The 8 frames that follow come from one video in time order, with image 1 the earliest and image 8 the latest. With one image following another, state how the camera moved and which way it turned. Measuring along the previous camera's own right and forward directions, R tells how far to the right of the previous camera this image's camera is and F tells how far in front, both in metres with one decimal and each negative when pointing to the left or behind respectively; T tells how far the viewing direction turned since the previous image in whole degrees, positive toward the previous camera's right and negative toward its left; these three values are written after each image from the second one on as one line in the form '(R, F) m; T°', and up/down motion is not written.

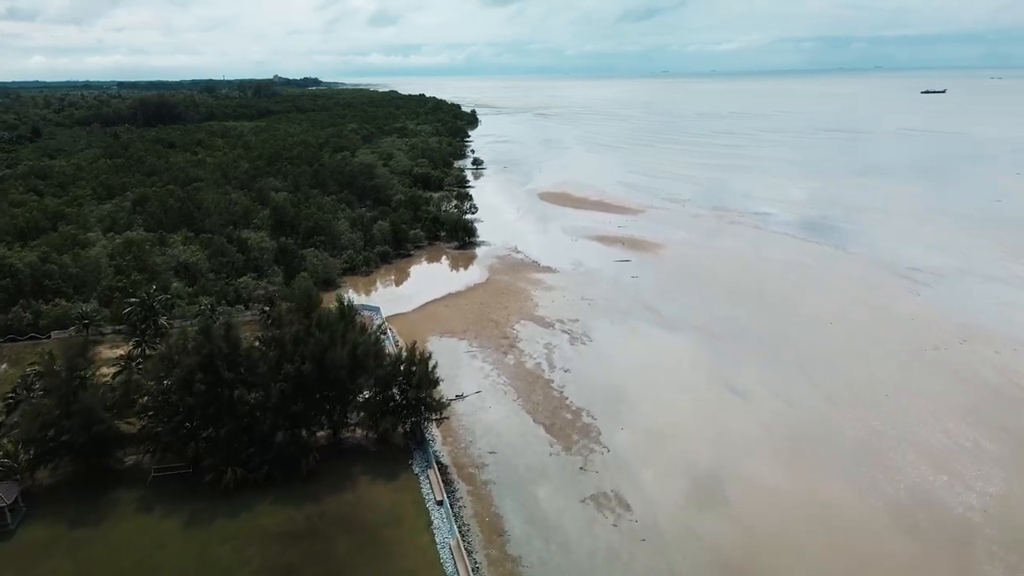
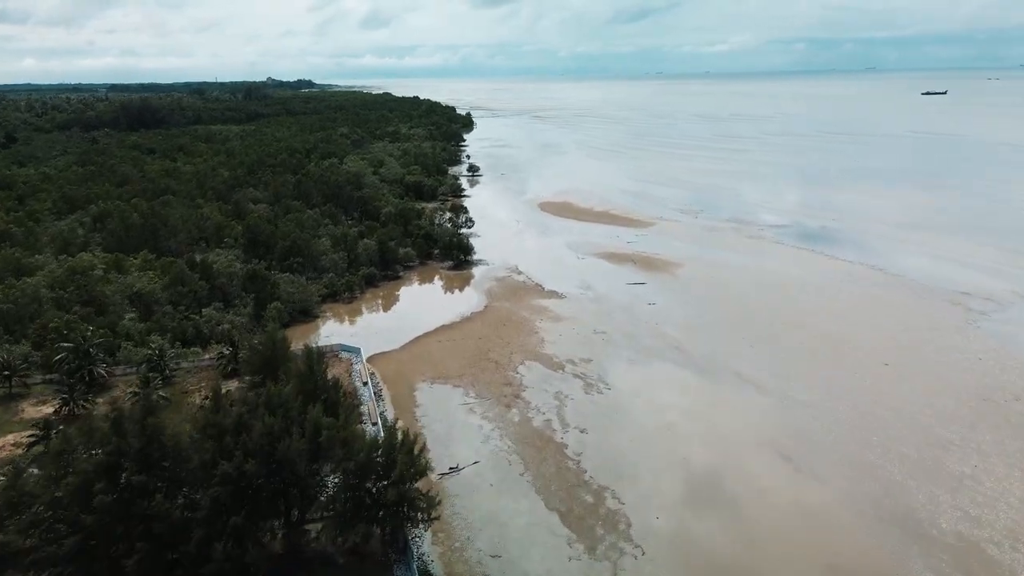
(-0.3, +4.4) m; 0°
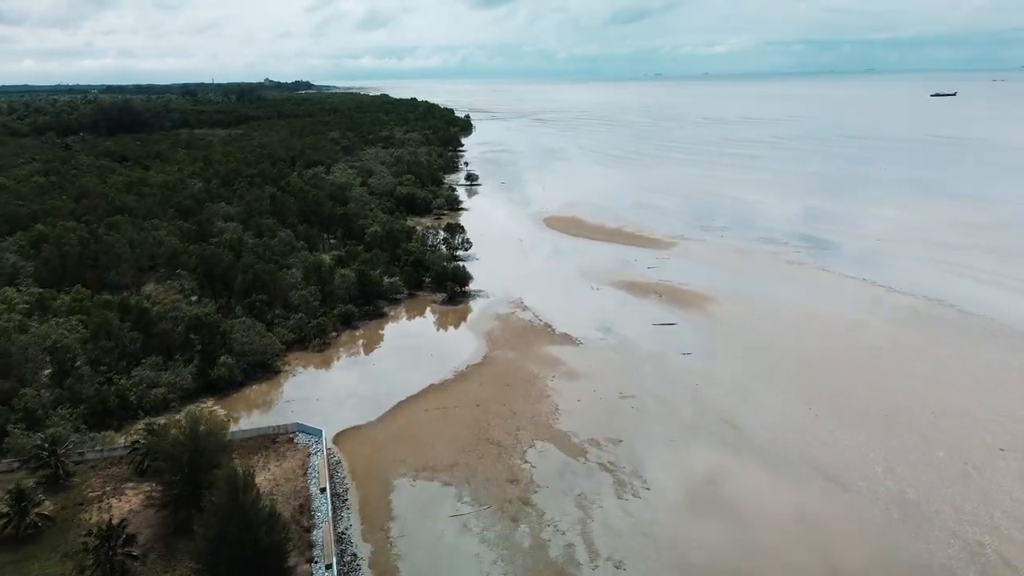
(-0.2, +6.0) m; 0°
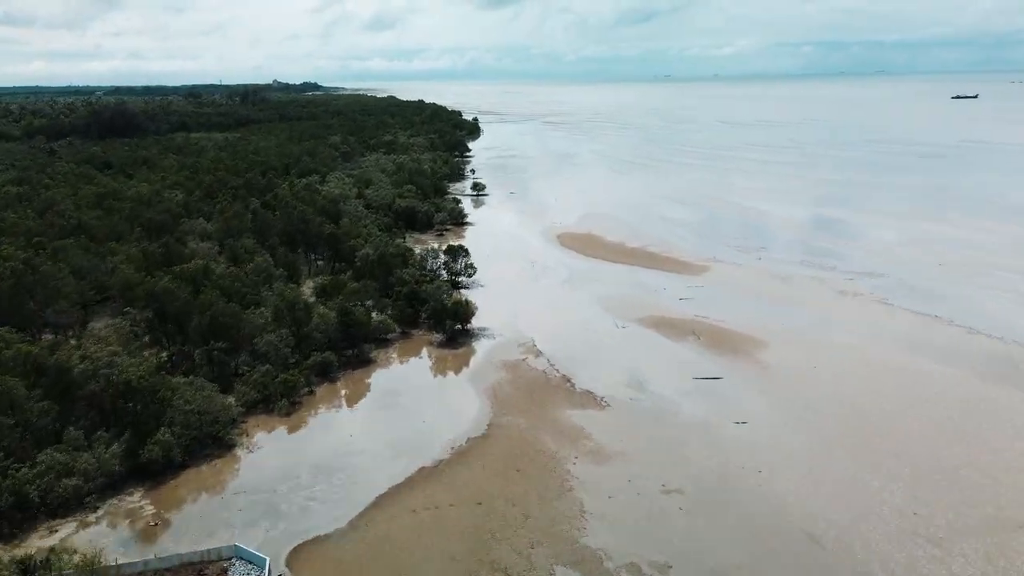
(-0.1, +5.5) m; -1°
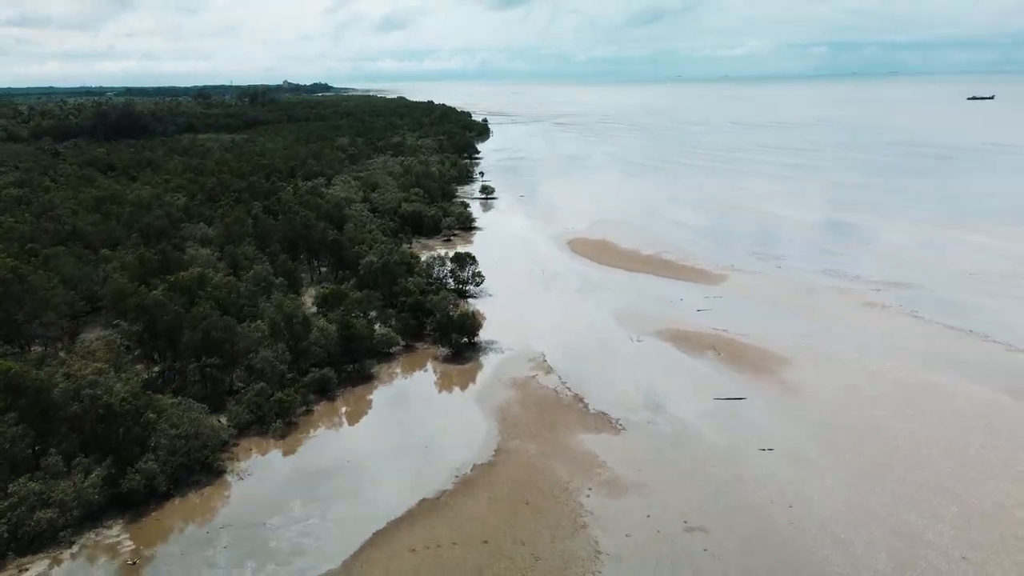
(0.0, +1.5) m; -1°
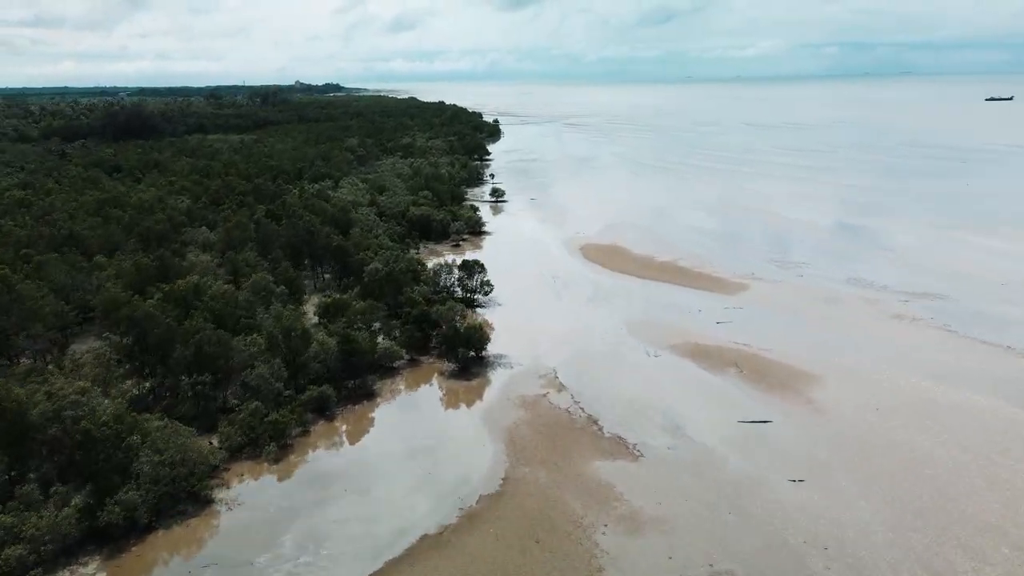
(0.0, +1.5) m; -1°
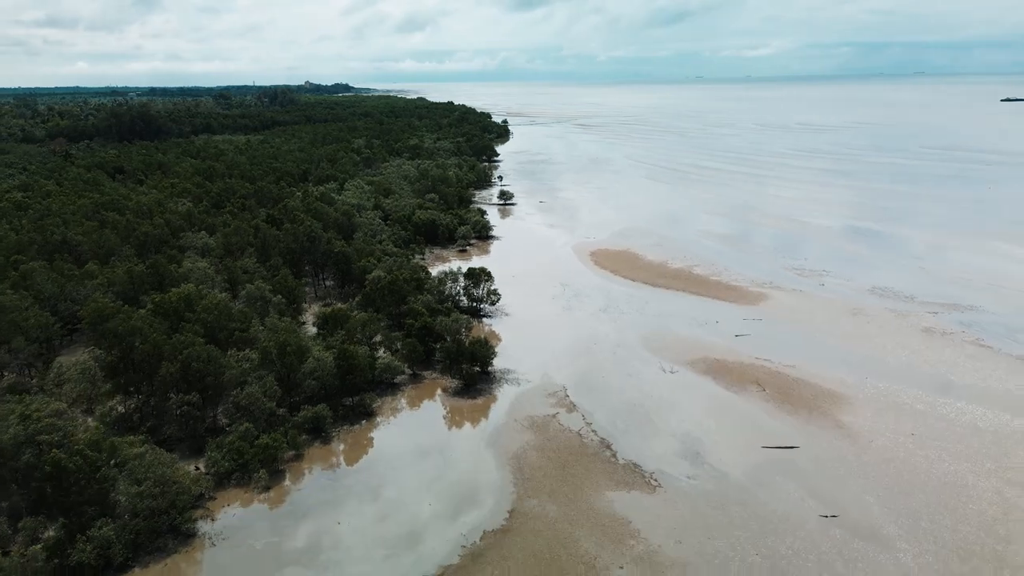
(0.0, +1.5) m; -1°
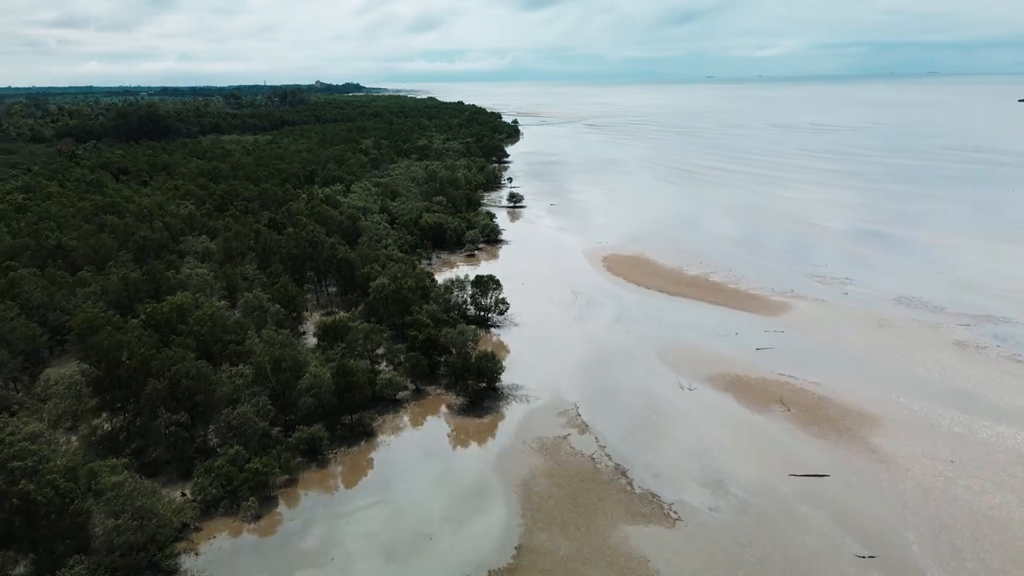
(0.0, +1.4) m; -1°
